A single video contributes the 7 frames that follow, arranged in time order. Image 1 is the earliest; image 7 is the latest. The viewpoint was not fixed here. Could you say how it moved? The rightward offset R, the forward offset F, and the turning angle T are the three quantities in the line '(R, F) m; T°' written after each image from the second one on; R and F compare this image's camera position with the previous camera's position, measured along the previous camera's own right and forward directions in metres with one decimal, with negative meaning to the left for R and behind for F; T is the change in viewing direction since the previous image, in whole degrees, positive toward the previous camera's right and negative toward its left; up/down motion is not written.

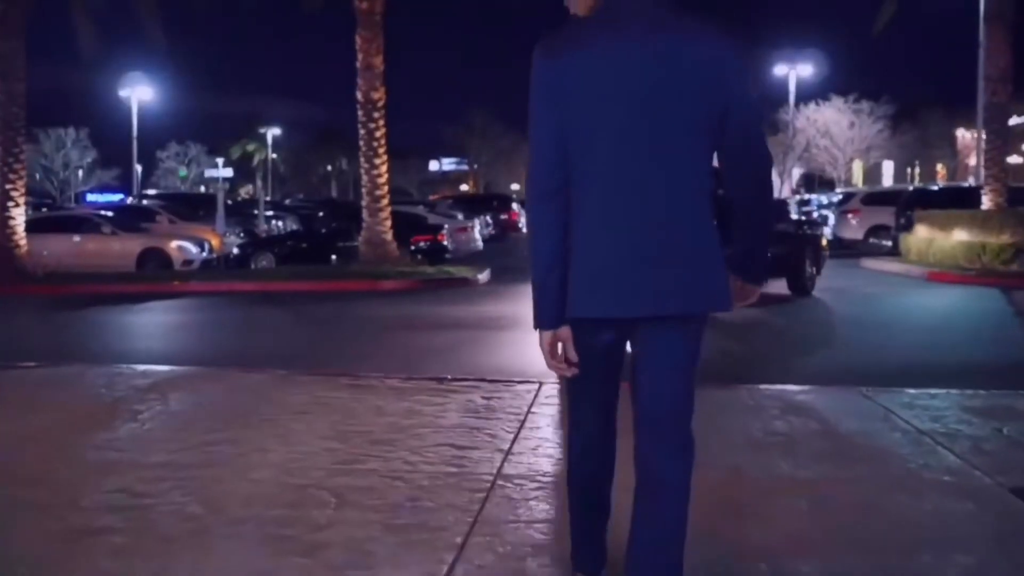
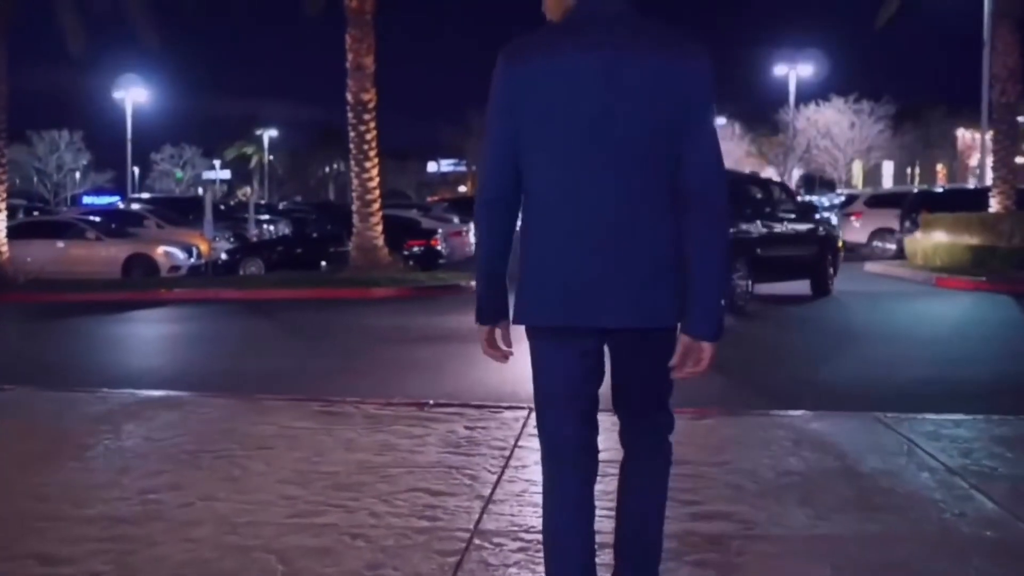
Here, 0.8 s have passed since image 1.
(+0.1, +0.8) m; 0°
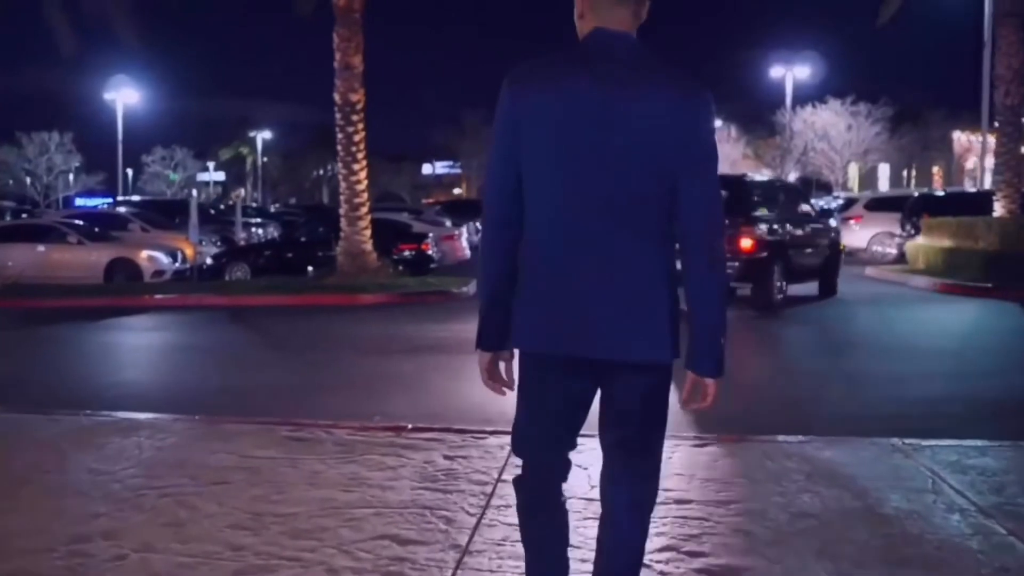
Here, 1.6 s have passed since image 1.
(+0.1, +0.7) m; 0°
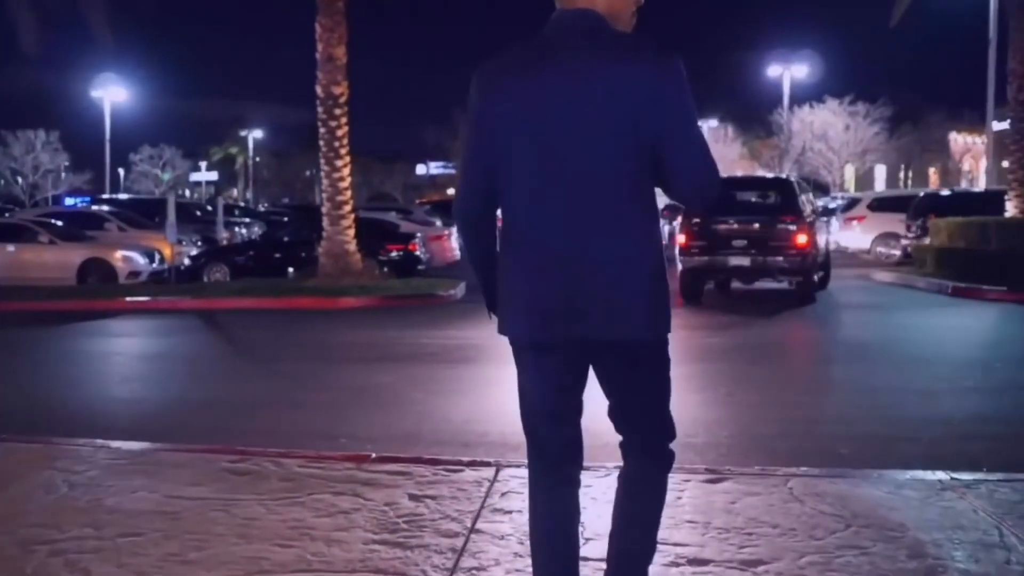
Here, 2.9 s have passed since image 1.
(+0.1, +1.2) m; 0°
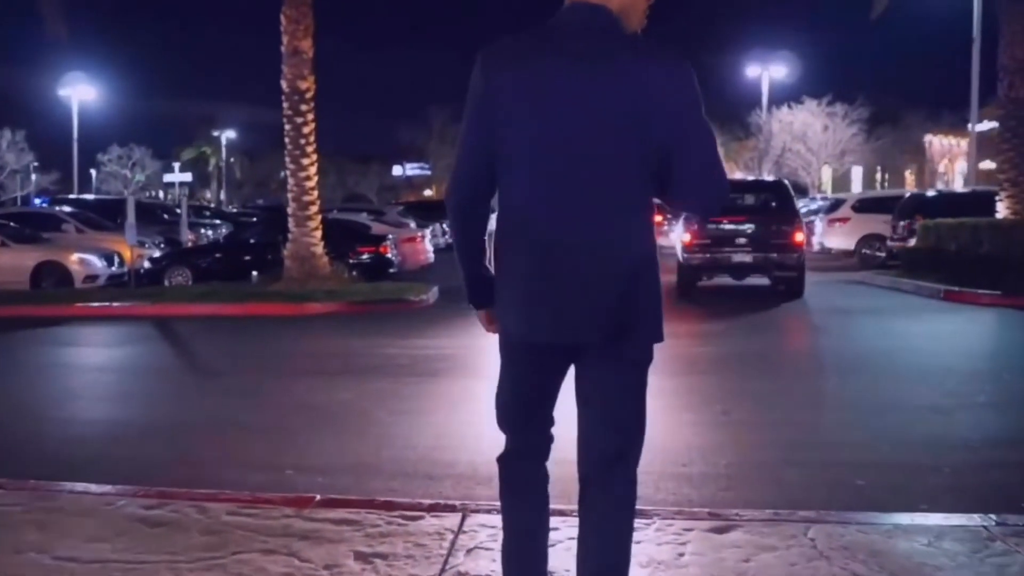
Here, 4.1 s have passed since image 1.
(0.0, +1.1) m; +1°
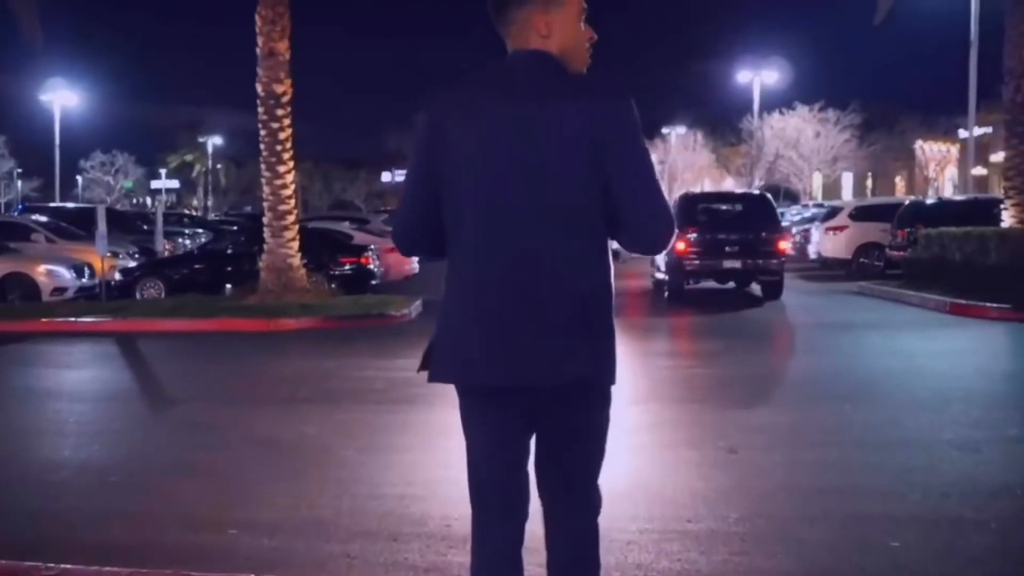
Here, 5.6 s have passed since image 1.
(+0.1, +1.0) m; 0°
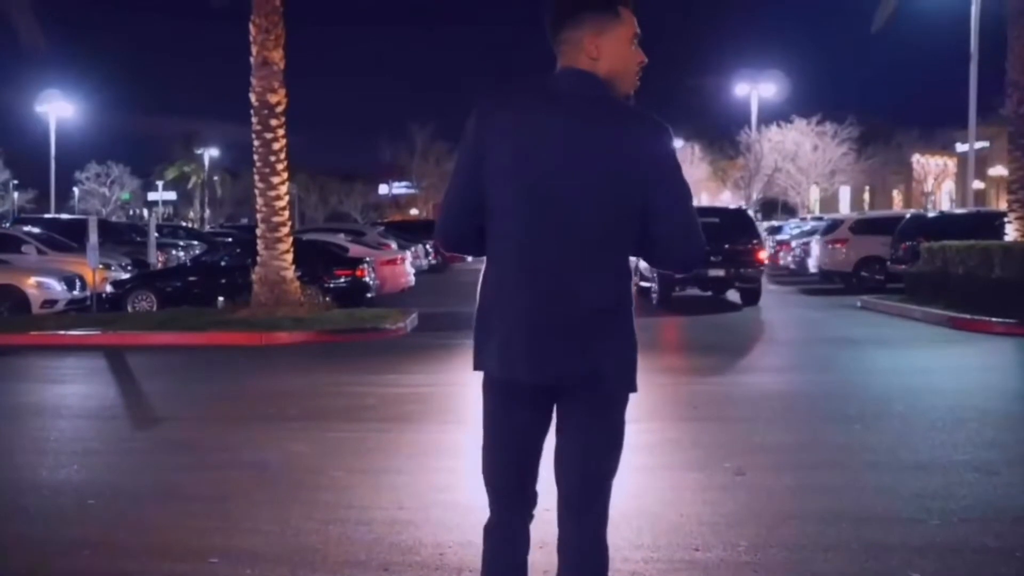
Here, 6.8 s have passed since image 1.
(0.0, +0.4) m; 0°
